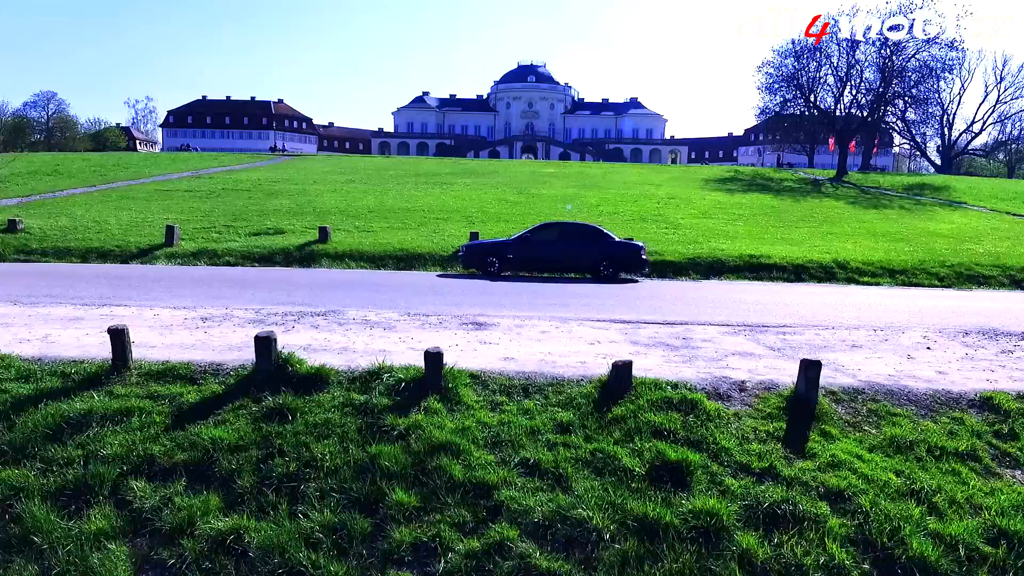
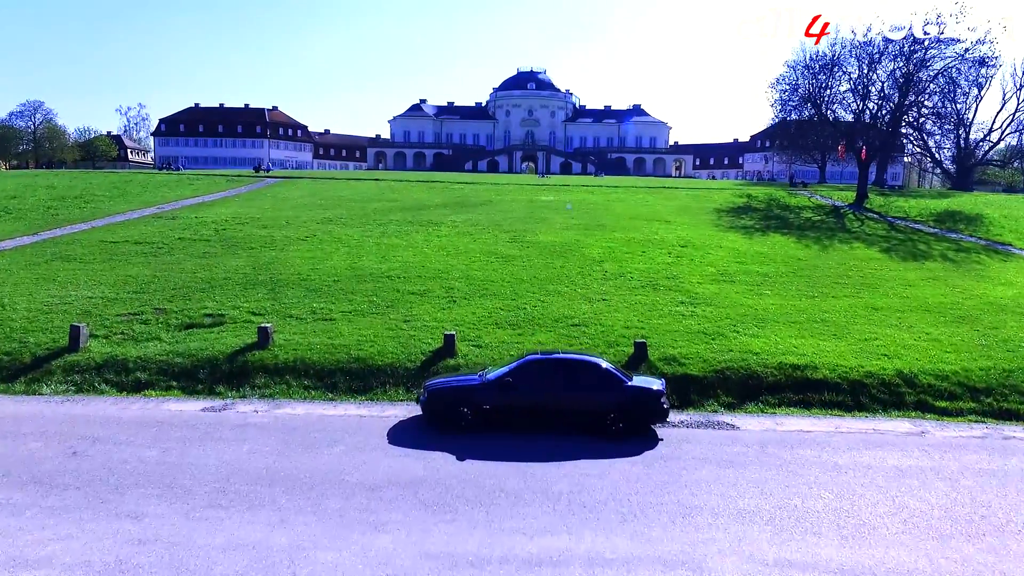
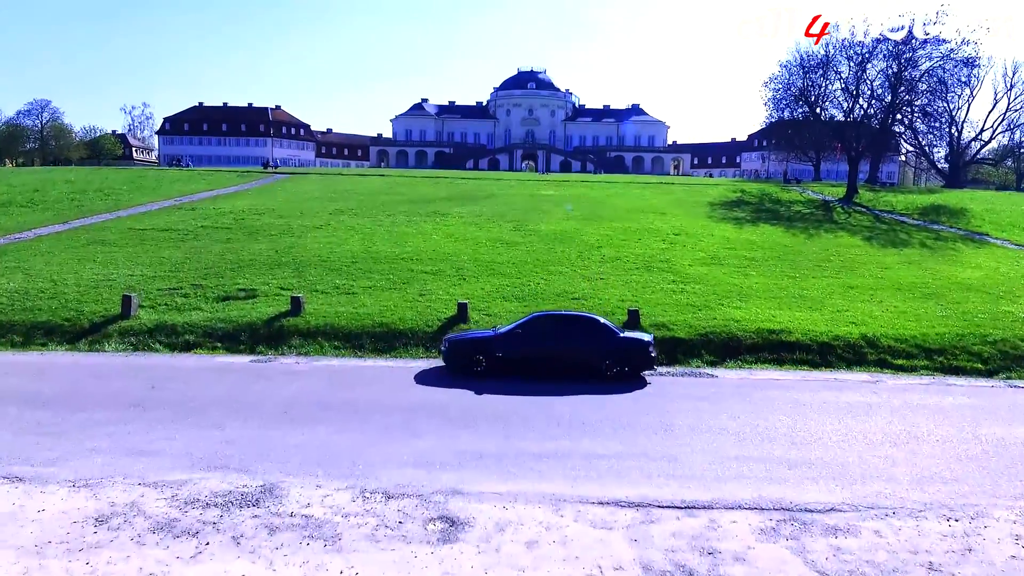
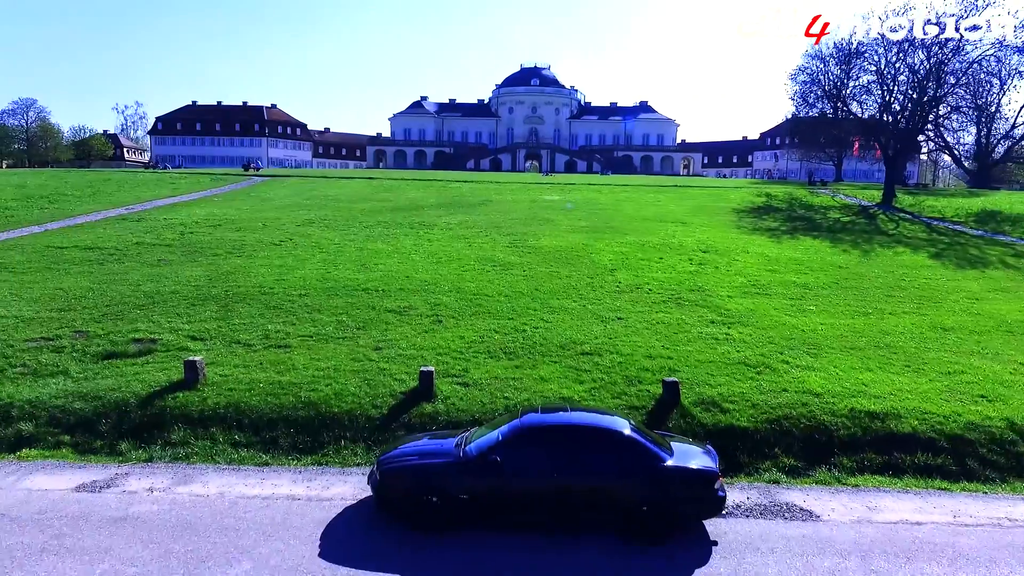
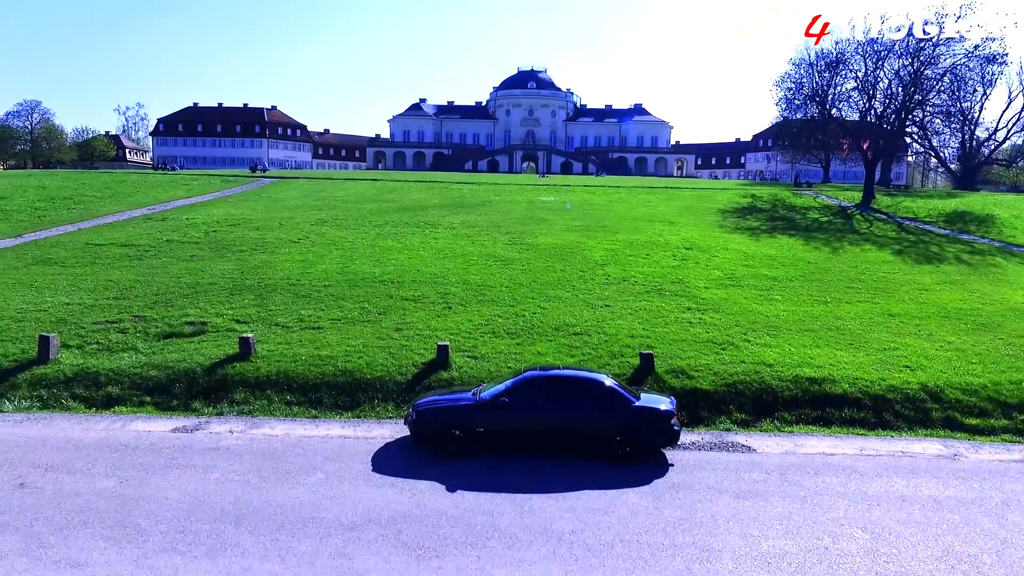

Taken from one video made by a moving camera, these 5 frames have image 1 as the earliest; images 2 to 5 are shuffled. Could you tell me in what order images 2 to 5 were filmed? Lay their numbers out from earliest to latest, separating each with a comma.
3, 2, 4, 5
